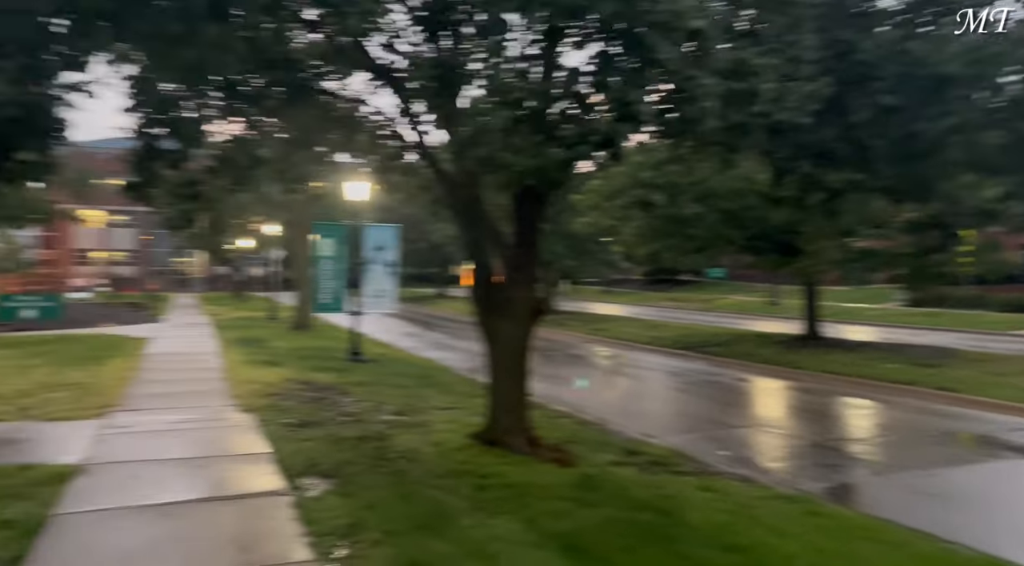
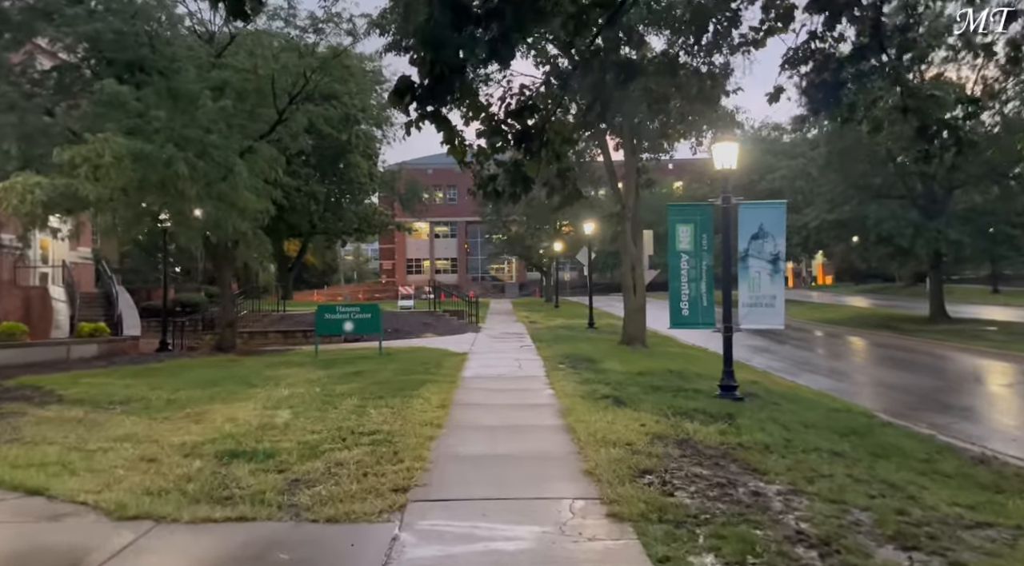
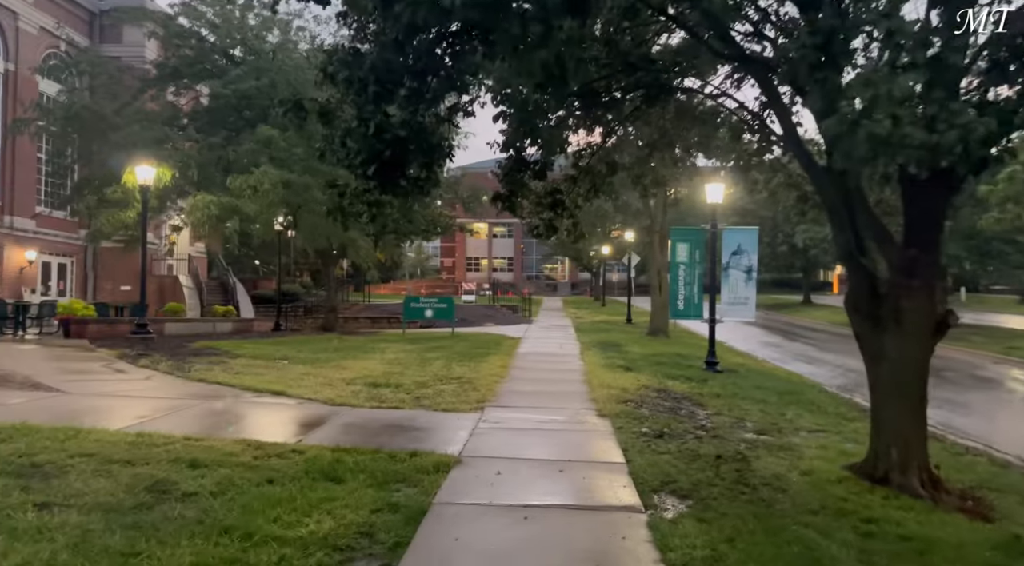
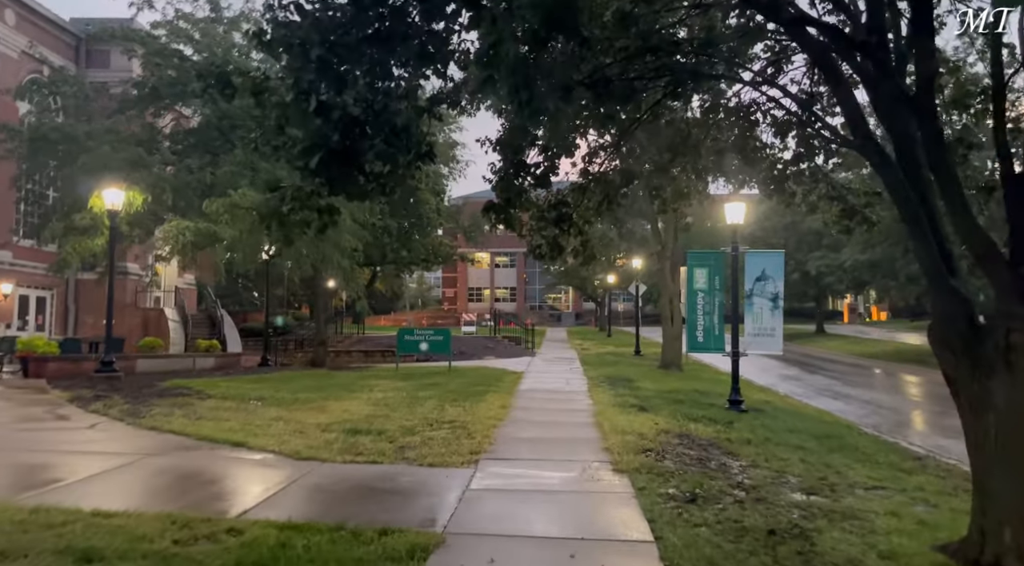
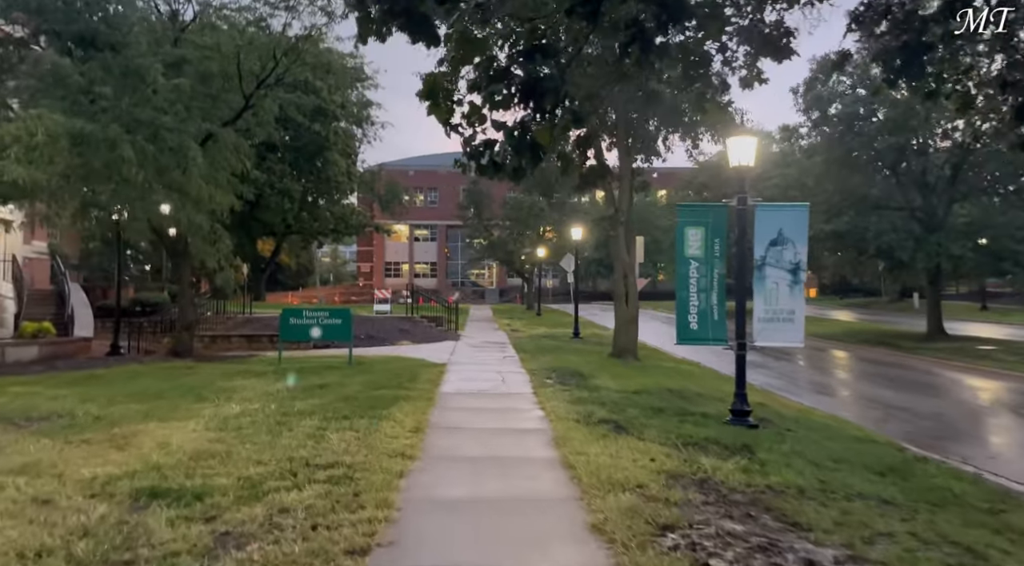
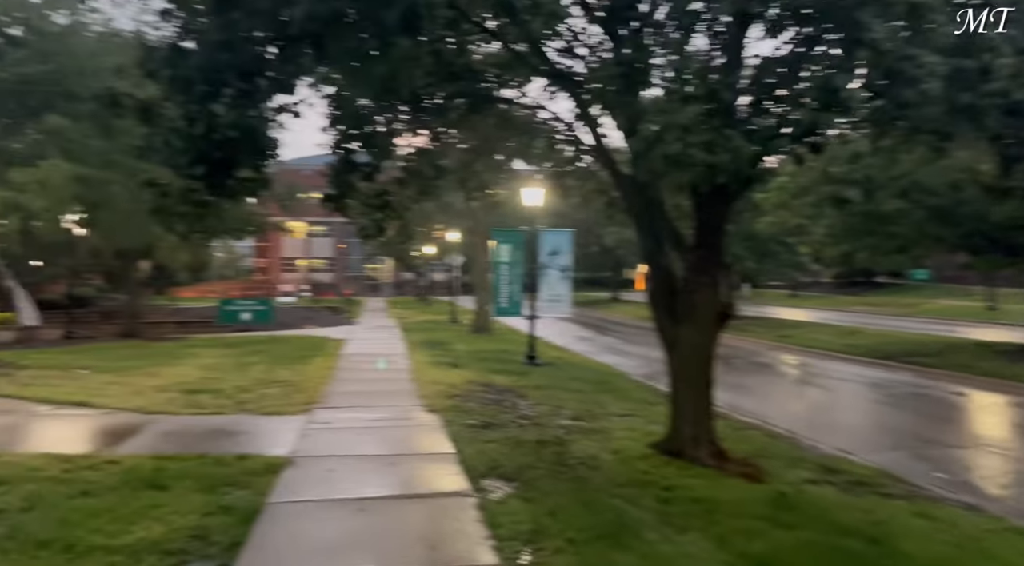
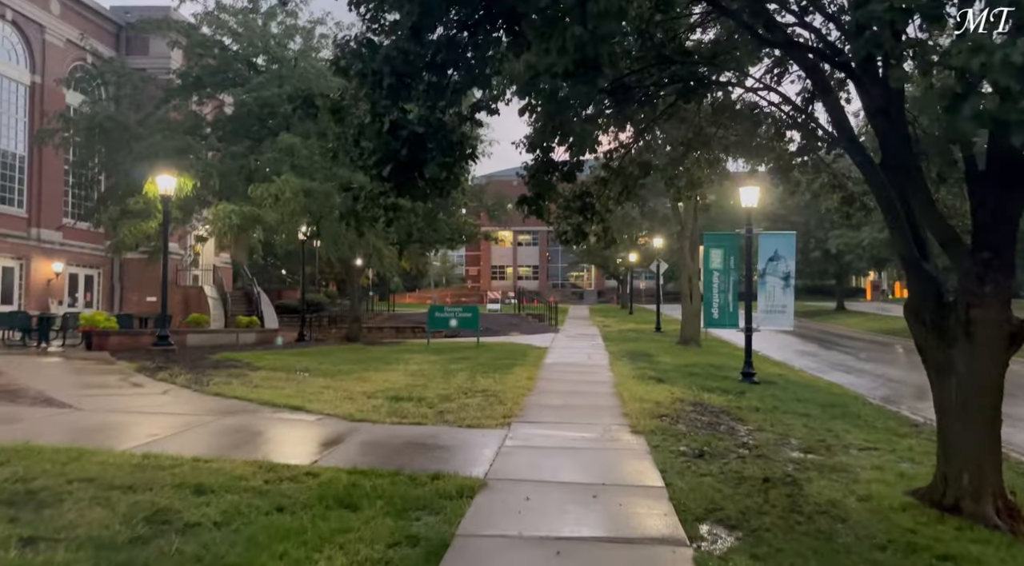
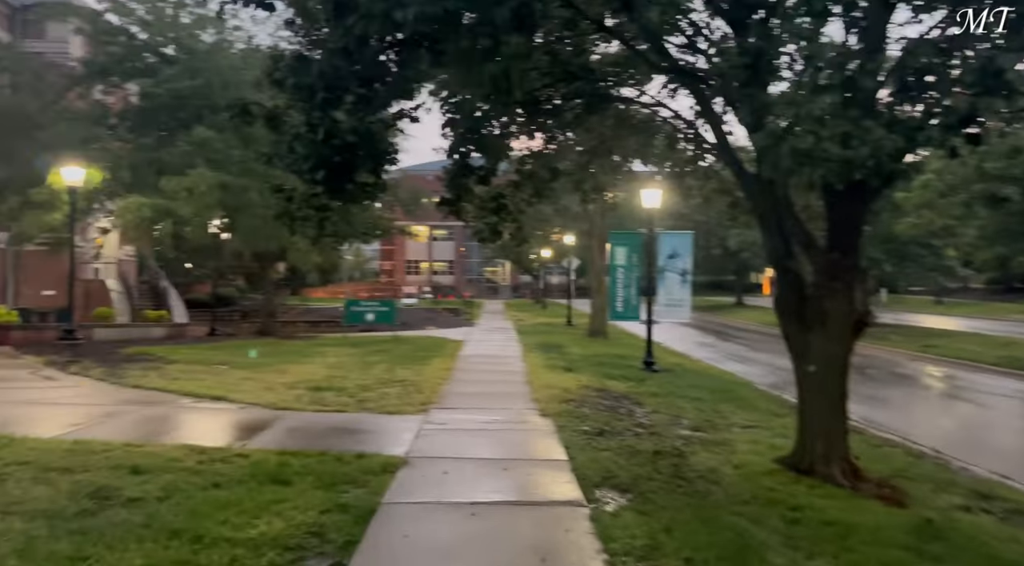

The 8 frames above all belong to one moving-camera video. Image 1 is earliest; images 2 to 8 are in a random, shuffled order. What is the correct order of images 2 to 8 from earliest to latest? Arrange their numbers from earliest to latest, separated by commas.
6, 8, 3, 7, 4, 2, 5
